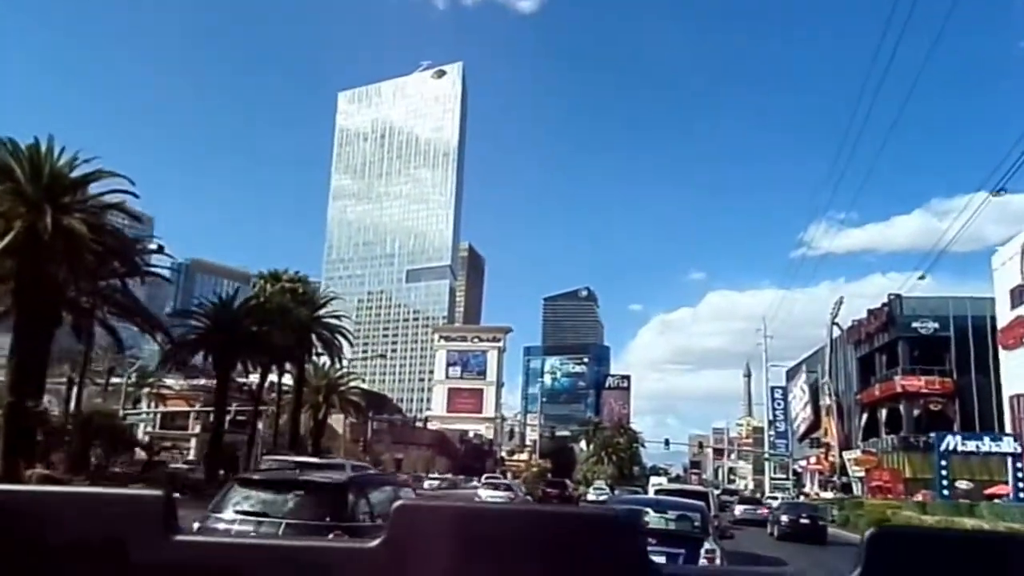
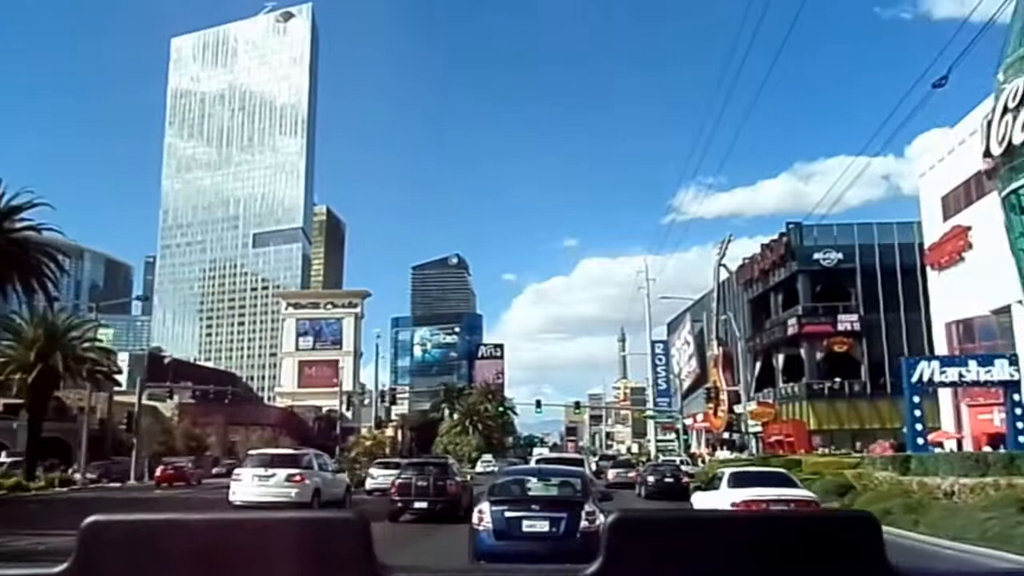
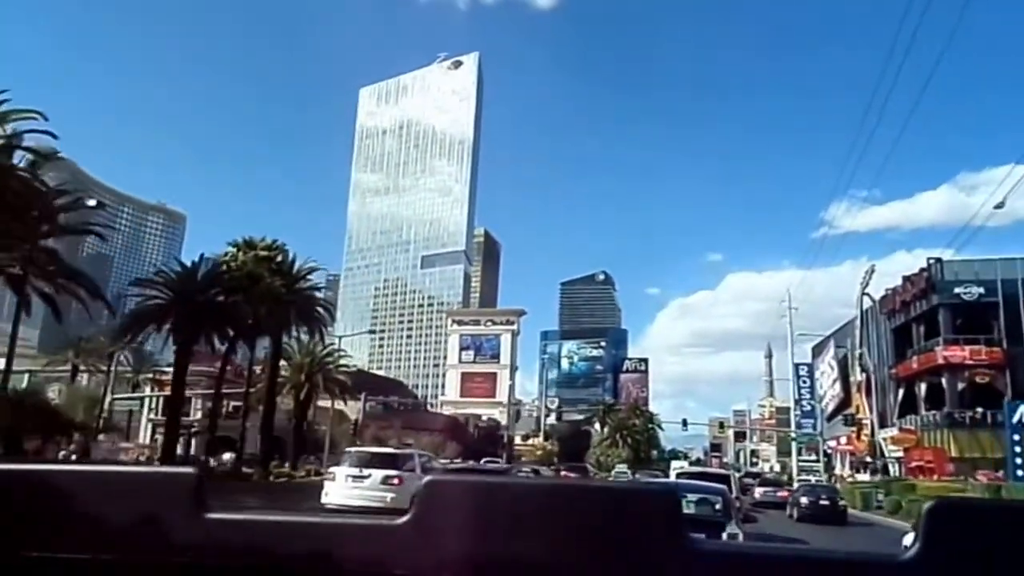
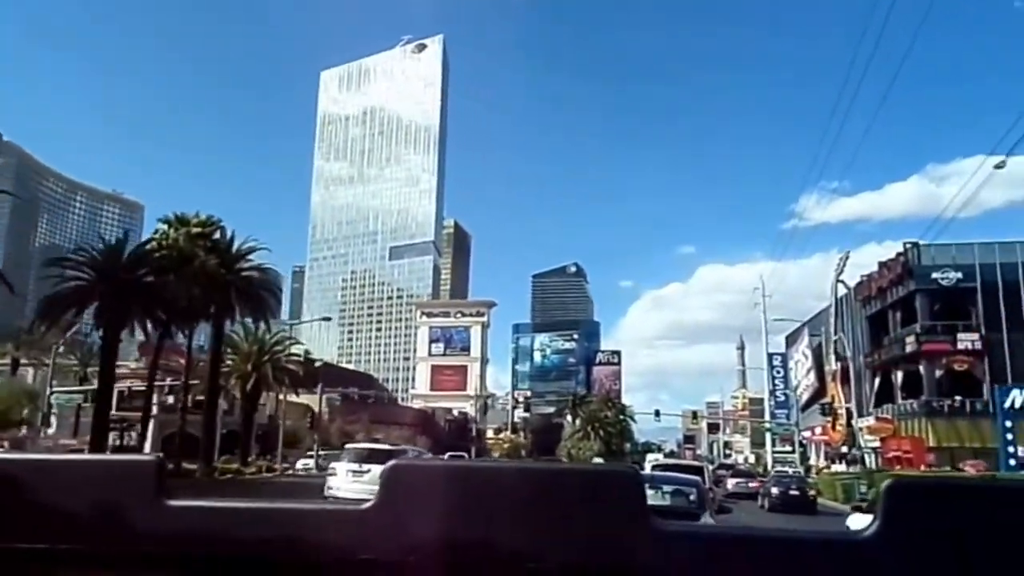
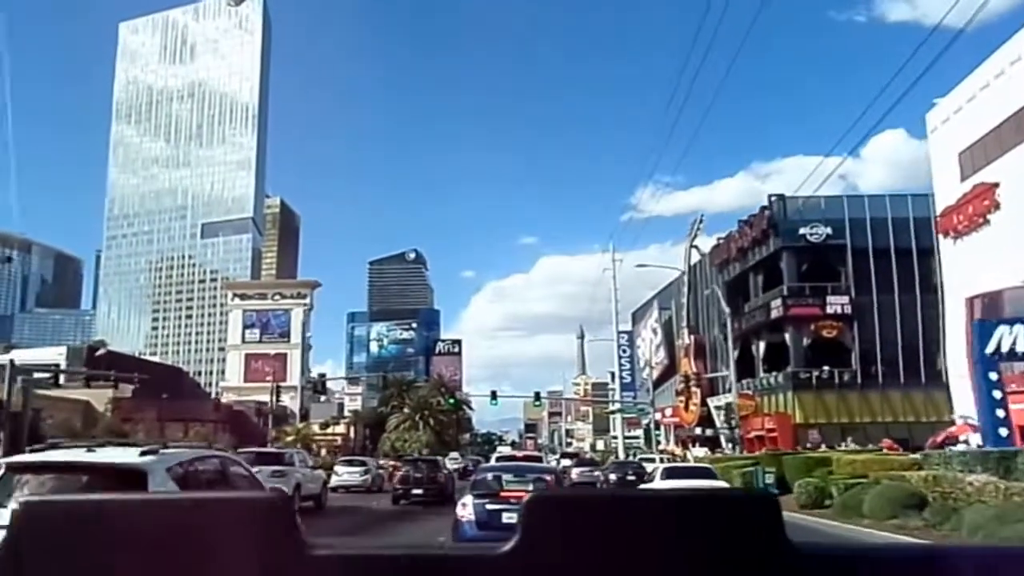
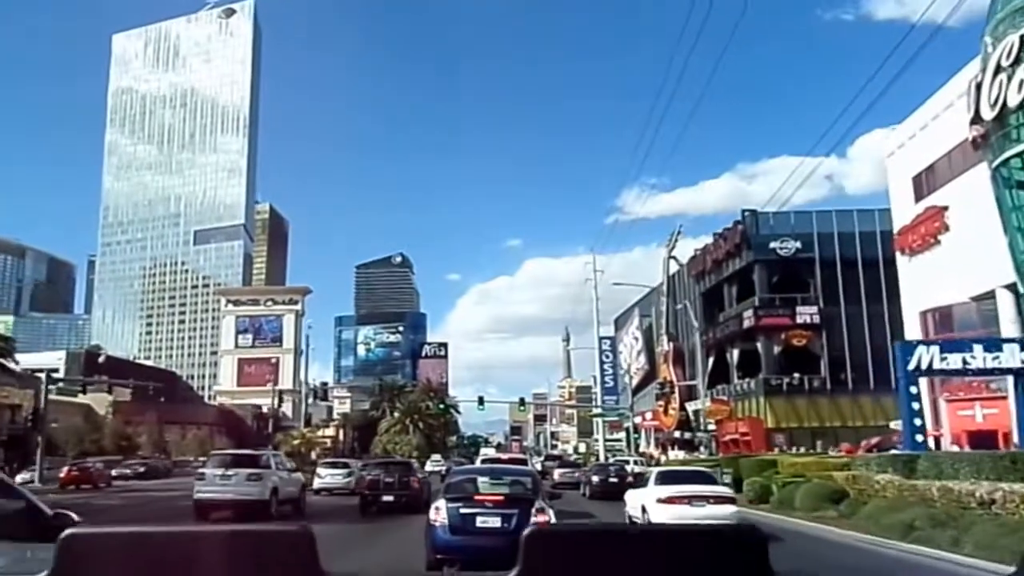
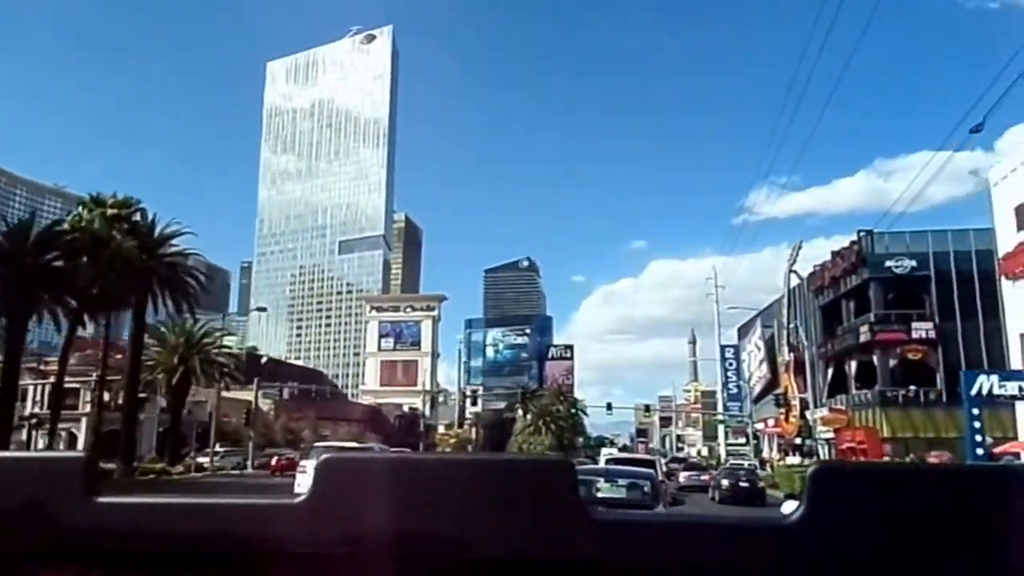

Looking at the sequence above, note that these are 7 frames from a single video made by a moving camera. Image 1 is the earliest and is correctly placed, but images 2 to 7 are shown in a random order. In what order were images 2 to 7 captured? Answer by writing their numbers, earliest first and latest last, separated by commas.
3, 4, 7, 2, 6, 5
